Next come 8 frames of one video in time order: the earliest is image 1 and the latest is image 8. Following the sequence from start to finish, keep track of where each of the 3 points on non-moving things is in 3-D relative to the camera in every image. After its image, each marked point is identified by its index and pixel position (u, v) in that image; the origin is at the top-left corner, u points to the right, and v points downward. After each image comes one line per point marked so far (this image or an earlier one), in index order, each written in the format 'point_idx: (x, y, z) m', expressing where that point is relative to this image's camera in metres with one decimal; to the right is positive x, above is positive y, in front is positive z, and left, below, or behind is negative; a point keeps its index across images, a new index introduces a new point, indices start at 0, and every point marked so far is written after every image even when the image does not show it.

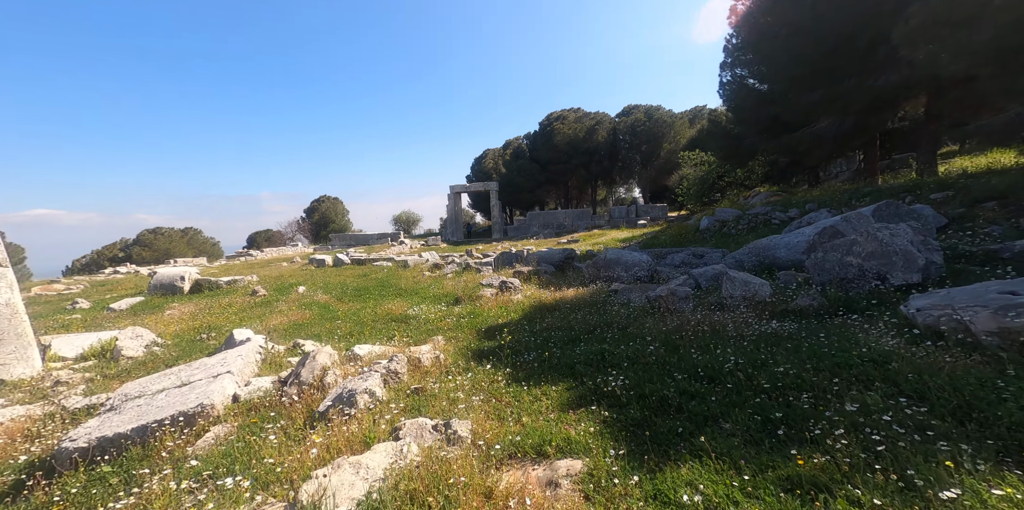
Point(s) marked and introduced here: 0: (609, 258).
0: (+2.2, -0.1, +8.9) m
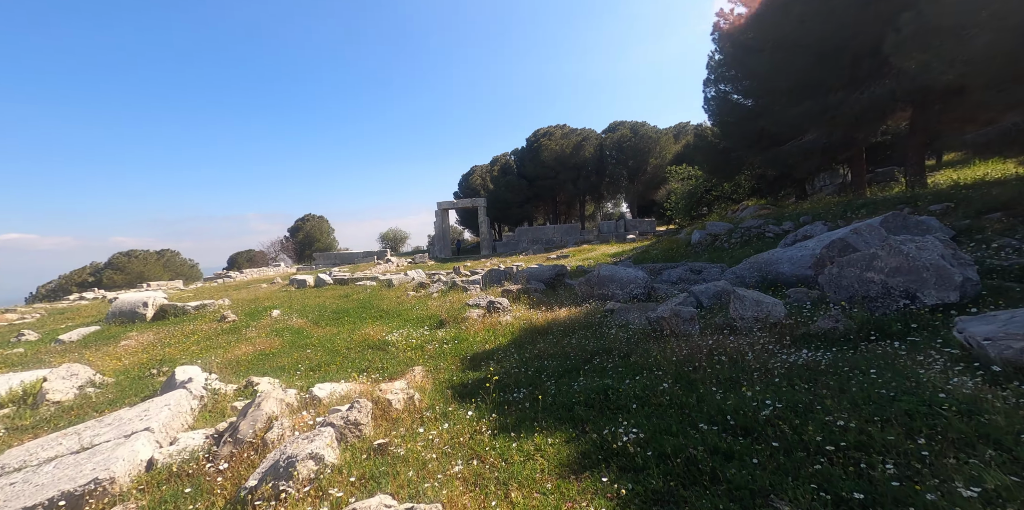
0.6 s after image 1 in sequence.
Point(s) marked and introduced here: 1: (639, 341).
0: (+1.9, -0.4, +8.4) m
1: (+1.6, -1.1, +4.9) m
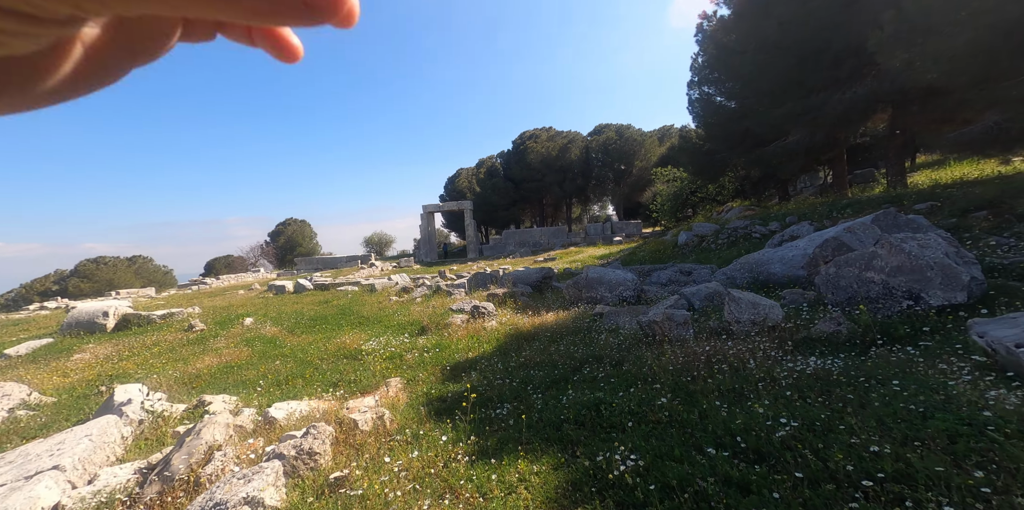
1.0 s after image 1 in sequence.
0: (+1.6, -0.5, +8.1) m
1: (+1.4, -1.1, +4.6) m
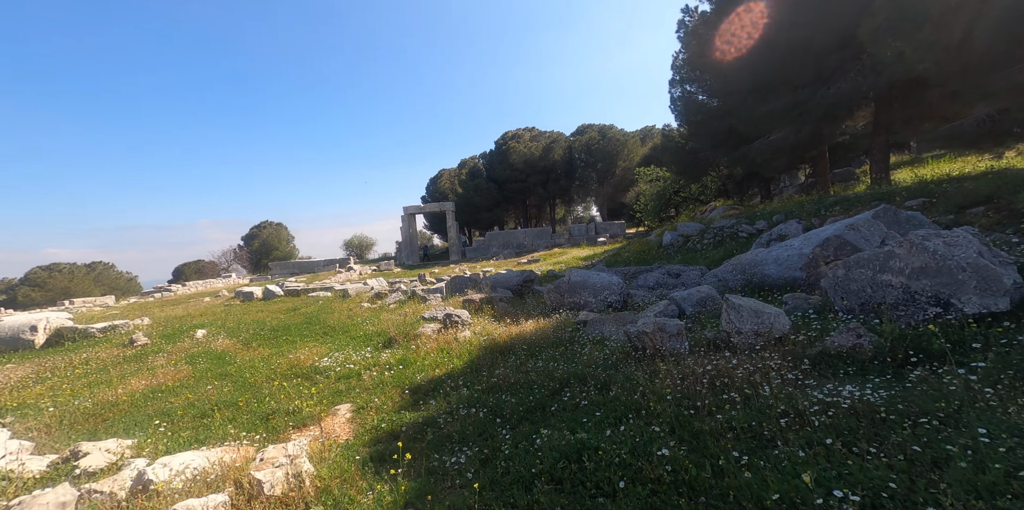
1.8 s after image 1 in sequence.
0: (+1.2, -0.5, +7.5) m
1: (+1.1, -1.1, +4.0) m
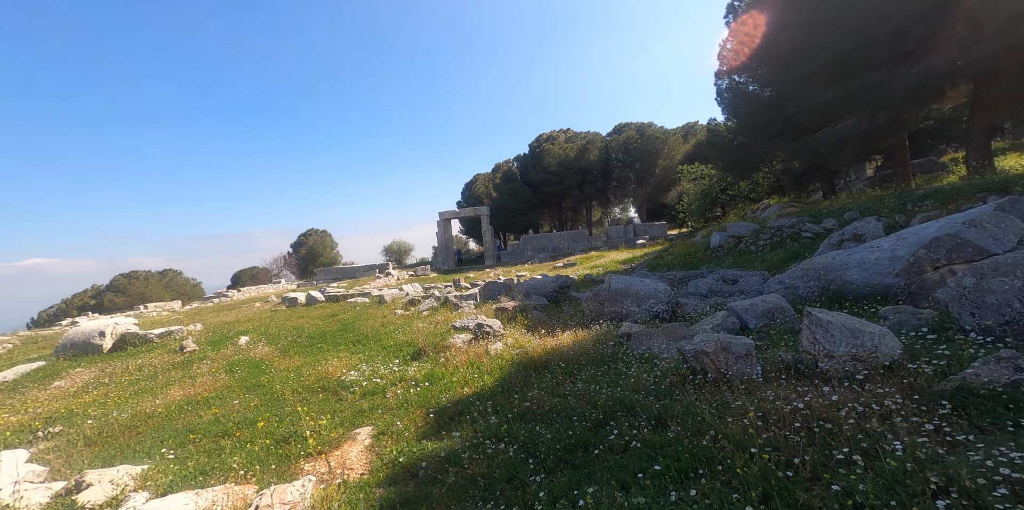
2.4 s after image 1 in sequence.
0: (+1.8, -0.6, +6.9) m
1: (+1.4, -1.2, +3.3) m
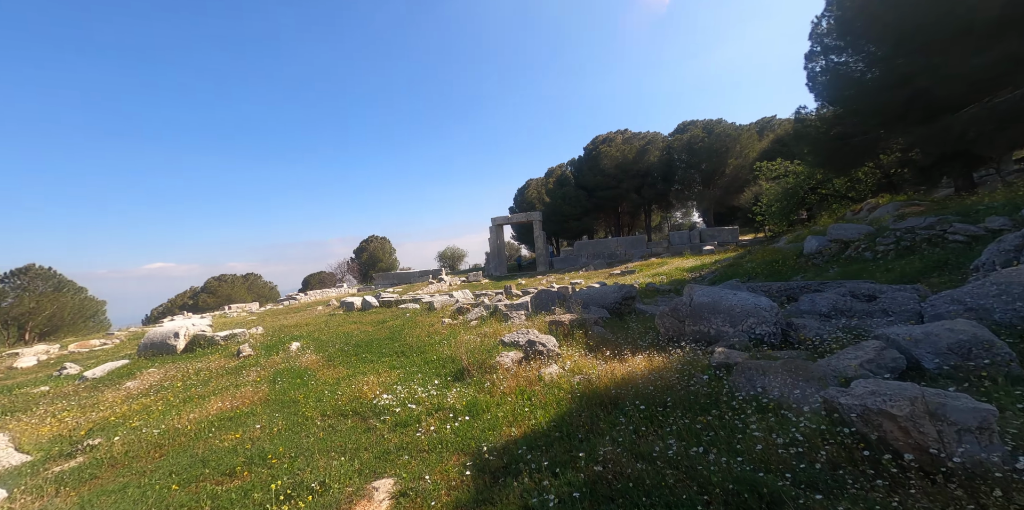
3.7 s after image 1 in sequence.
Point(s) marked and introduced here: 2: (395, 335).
0: (+2.6, -0.7, +5.5) m
1: (+1.8, -1.2, +2.1) m
2: (-3.4, -2.3, +11.2) m
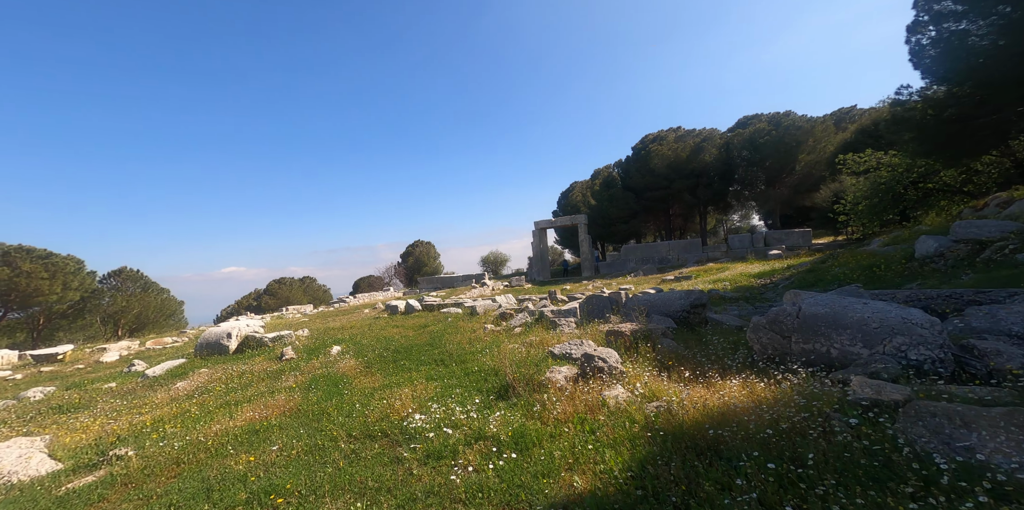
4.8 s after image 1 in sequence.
0: (+3.3, -0.7, +4.3) m
1: (+2.0, -1.1, +0.9) m
2: (-2.1, -2.3, +10.6) m
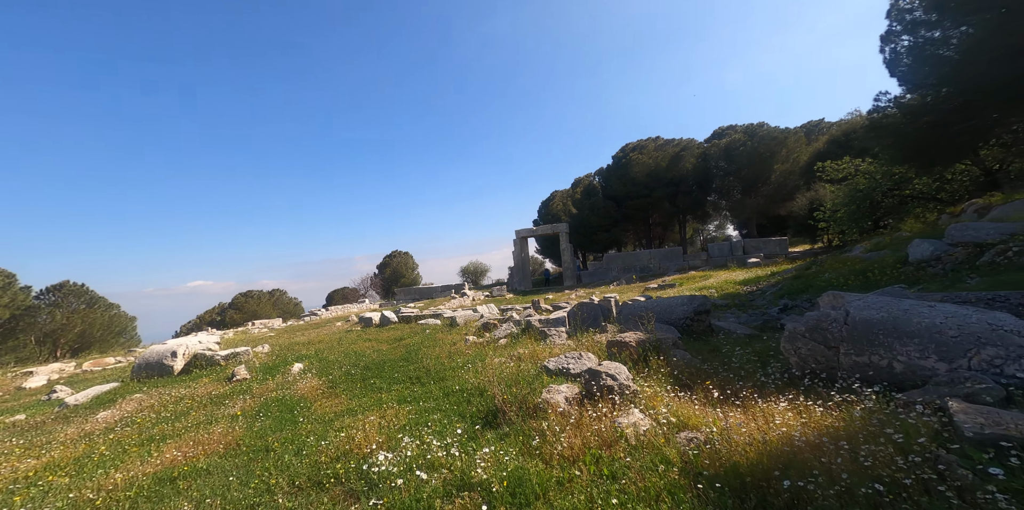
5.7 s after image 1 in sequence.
0: (+3.2, -0.6, +3.5) m
1: (+2.1, -1.0, +0.1) m
2: (-2.5, -2.5, +9.5) m
